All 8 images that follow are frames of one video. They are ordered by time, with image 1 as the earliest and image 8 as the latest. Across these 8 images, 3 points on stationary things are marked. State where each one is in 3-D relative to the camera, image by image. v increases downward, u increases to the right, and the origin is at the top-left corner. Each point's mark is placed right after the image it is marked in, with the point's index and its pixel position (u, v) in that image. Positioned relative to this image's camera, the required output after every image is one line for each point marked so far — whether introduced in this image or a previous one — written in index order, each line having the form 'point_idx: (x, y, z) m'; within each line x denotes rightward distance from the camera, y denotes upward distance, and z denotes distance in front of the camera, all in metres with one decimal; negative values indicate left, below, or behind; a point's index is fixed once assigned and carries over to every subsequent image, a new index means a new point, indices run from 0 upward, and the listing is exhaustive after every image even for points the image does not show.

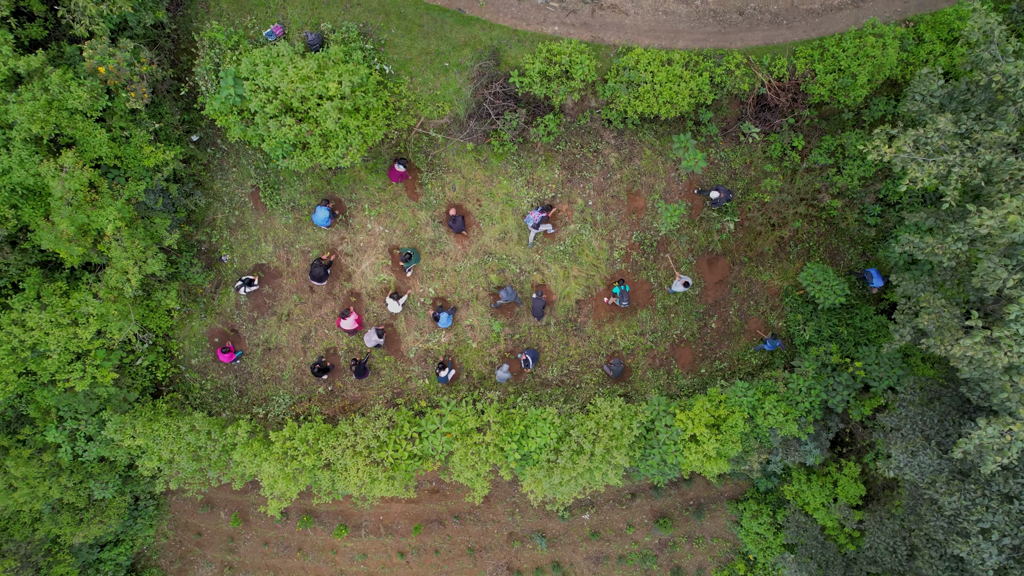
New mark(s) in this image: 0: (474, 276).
0: (-1.2, +0.4, +16.9) m
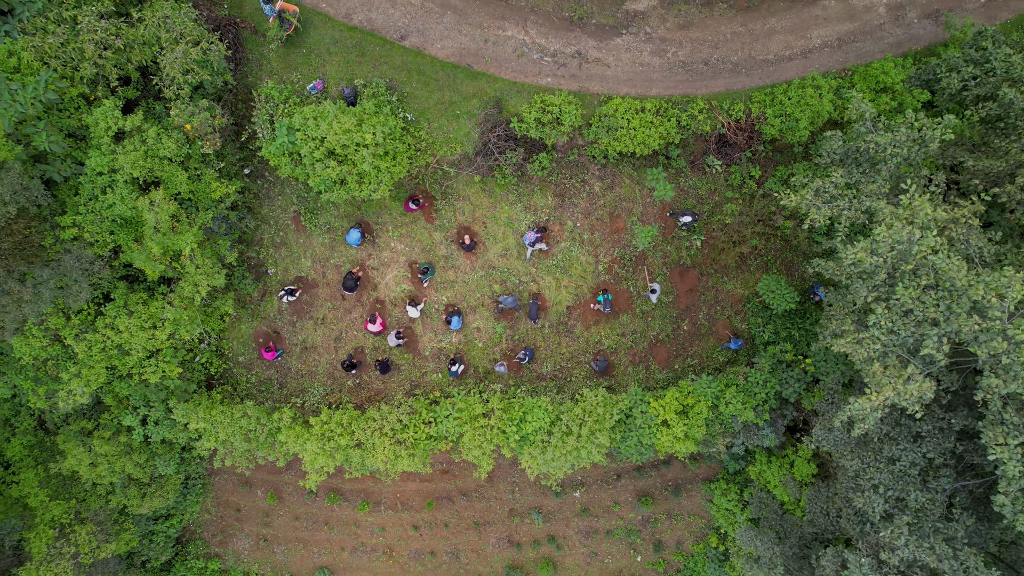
0: (-1.2, +0.1, +20.0) m
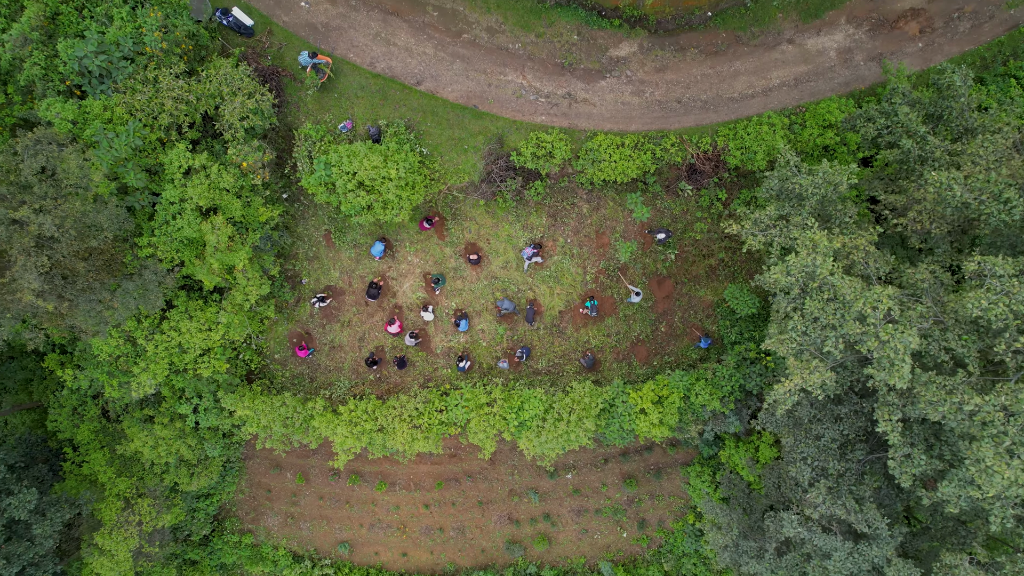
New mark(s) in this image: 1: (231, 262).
0: (-1.2, -0.2, +23.2) m
1: (-10.8, +1.1, +19.5) m
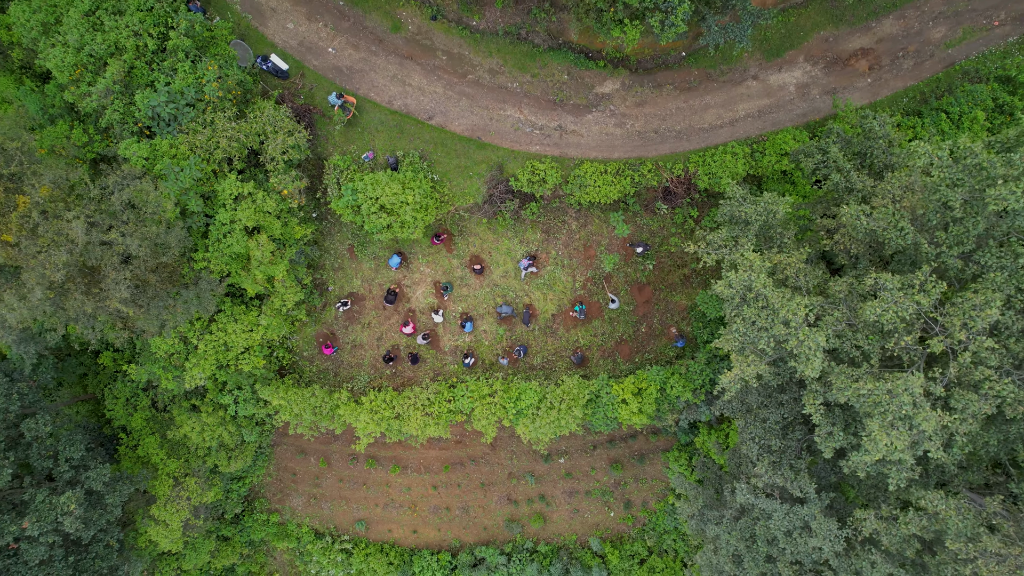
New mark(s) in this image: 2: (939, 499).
0: (-1.3, -0.5, +26.7) m
1: (-10.9, +0.7, +23.0) m
2: (+13.1, -6.5, +15.7) m
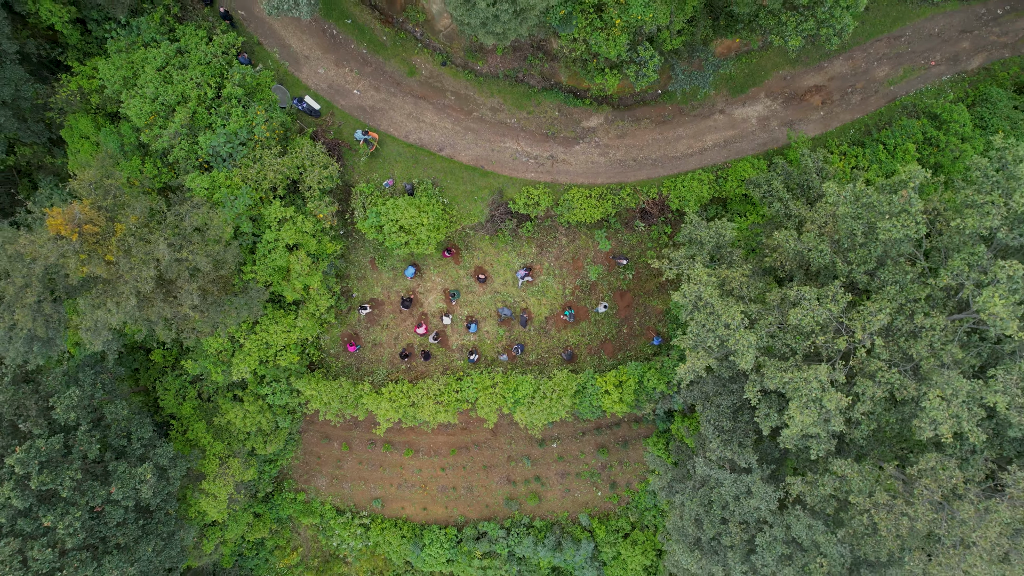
0: (-1.4, -0.9, +30.9) m
1: (-10.9, +0.3, +27.2) m
2: (+13.0, -6.9, +20.0) m
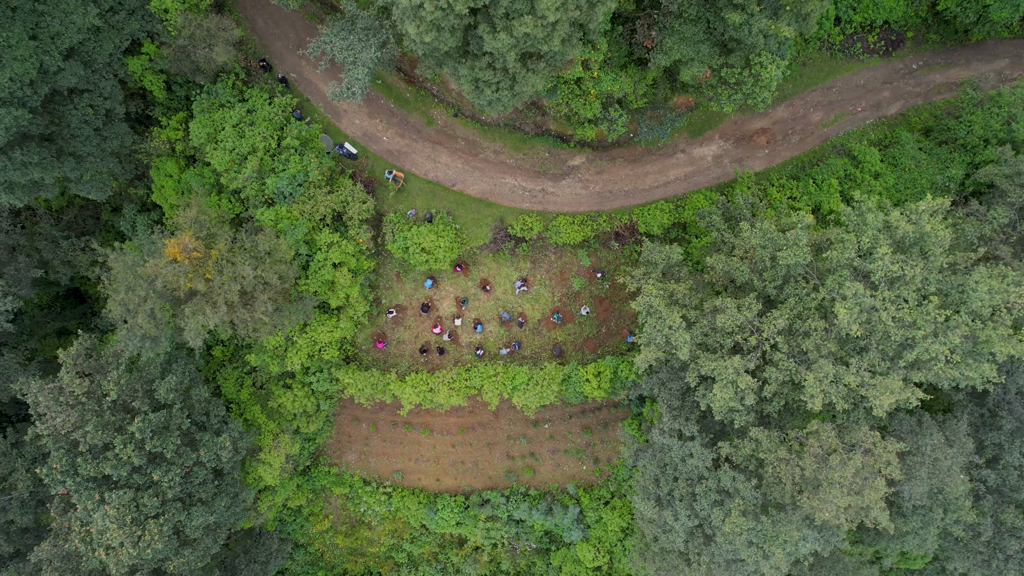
0: (-1.5, -1.5, +37.9) m
1: (-11.0, -0.3, +34.3) m
2: (+12.9, -7.5, +27.0) m
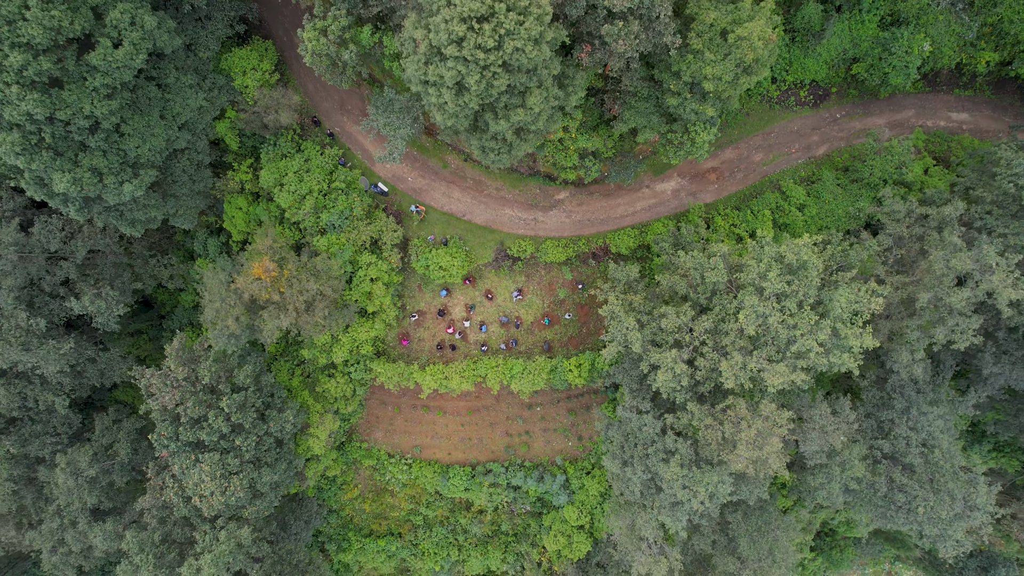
0: (-1.6, -2.3, +47.3) m
1: (-11.2, -1.1, +43.7) m
2: (+12.8, -8.3, +36.4) m
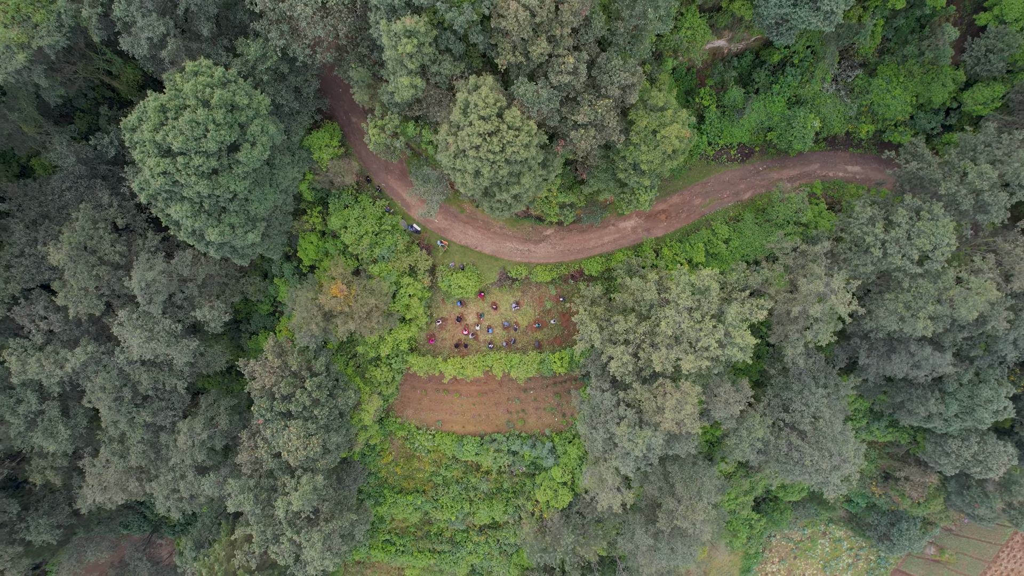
0: (-1.7, -3.9, +63.2) m
1: (-11.3, -2.6, +59.6) m
2: (+12.7, -9.8, +52.2) m
